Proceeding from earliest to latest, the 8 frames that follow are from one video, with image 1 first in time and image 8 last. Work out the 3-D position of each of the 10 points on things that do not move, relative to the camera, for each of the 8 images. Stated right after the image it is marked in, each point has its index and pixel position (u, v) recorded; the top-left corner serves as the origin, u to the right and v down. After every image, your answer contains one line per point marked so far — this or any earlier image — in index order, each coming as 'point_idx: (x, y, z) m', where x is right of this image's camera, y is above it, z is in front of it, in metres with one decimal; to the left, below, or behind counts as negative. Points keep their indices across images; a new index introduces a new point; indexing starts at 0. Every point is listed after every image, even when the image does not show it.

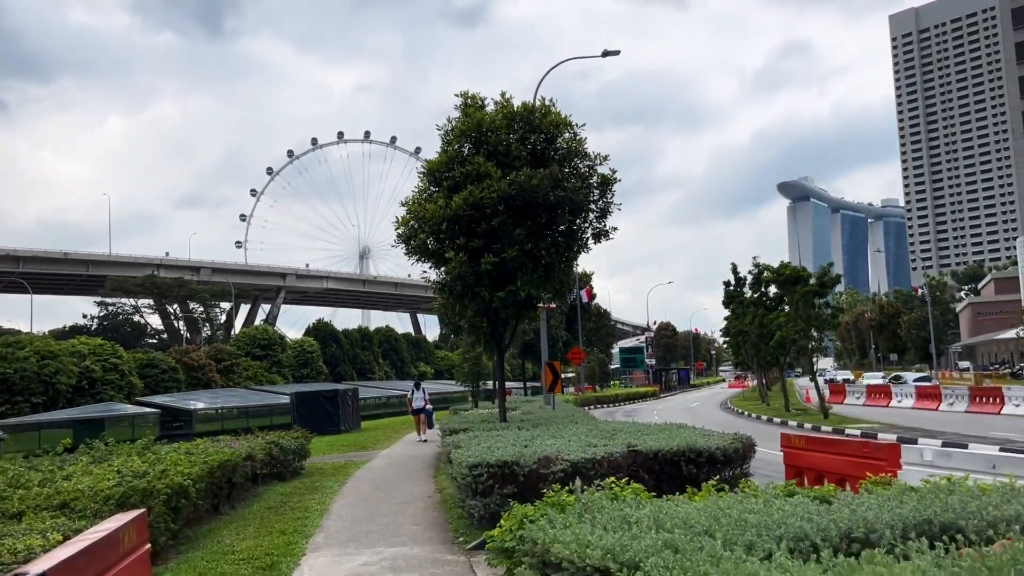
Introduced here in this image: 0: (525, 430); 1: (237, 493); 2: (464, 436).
0: (+0.2, -1.8, +10.8) m
1: (-3.7, -2.7, +11.4) m
2: (-0.6, -2.0, +11.3) m
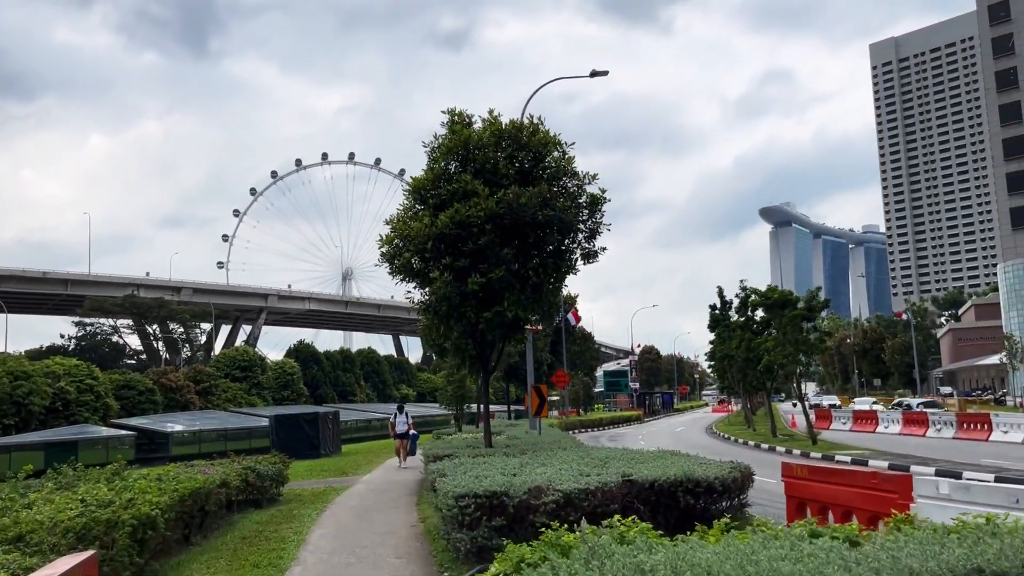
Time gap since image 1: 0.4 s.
0: (0.0, -2.1, +10.3) m
1: (-3.8, -3.0, +10.8) m
2: (-0.8, -2.2, +10.8) m
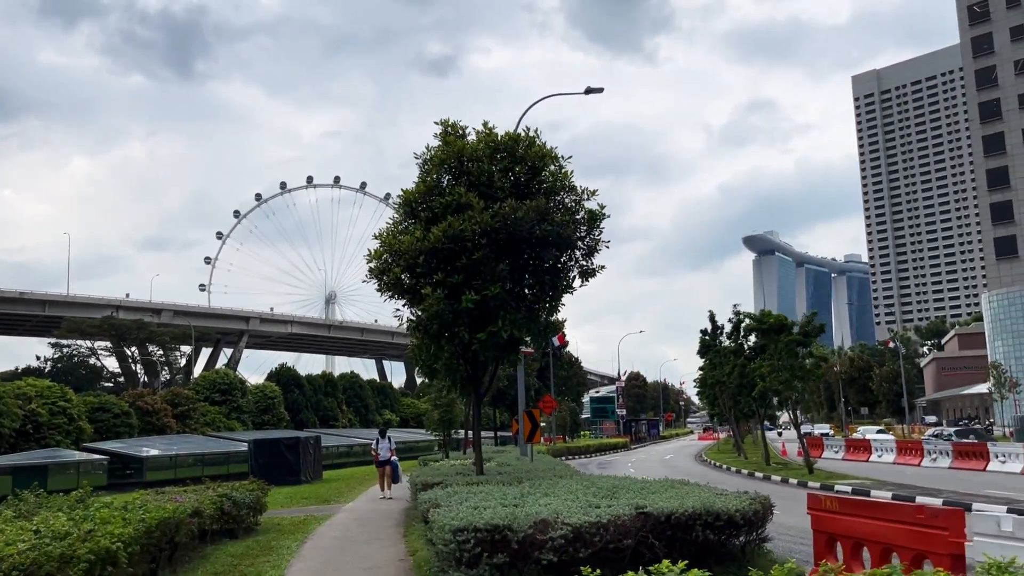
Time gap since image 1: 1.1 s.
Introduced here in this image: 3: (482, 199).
0: (0.0, -2.2, +9.6) m
1: (-3.9, -3.1, +10.0) m
2: (-0.8, -2.4, +10.1) m
3: (-0.5, +1.4, +13.5) m
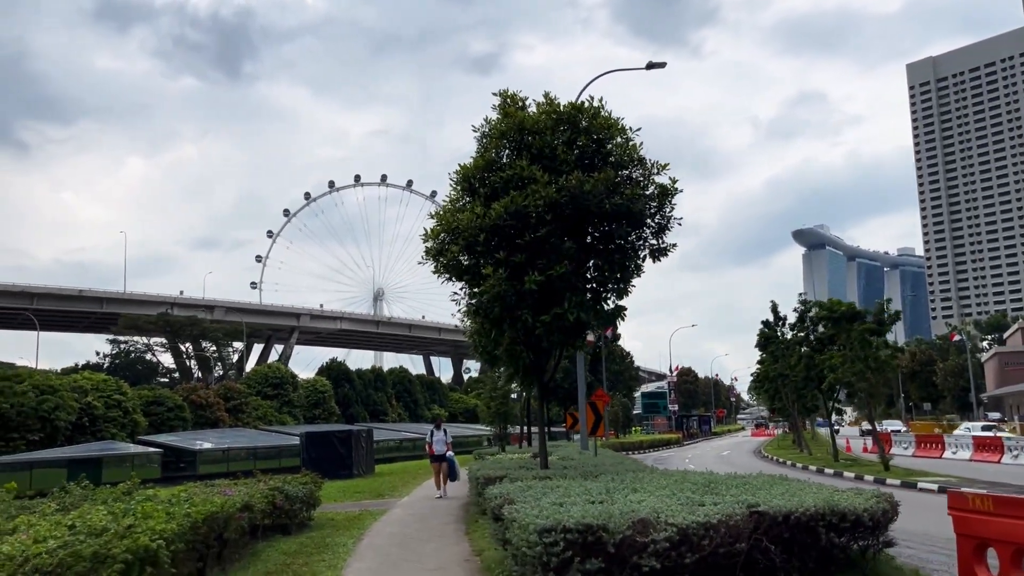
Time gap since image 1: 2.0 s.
0: (+0.8, -2.0, +8.7) m
1: (-3.1, -2.9, +9.3) m
2: (0.0, -2.1, +9.2) m
3: (+0.5, +1.7, +12.6) m
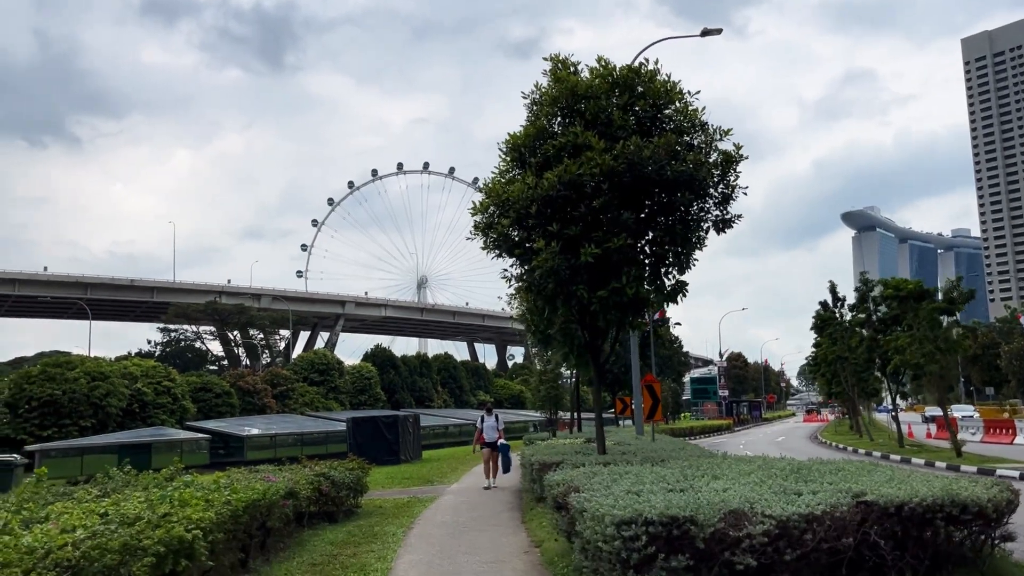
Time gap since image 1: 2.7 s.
0: (+1.3, -1.7, +7.9) m
1: (-2.4, -2.6, +8.7) m
2: (+0.6, -1.8, +8.5) m
3: (+1.2, +2.1, +11.8) m
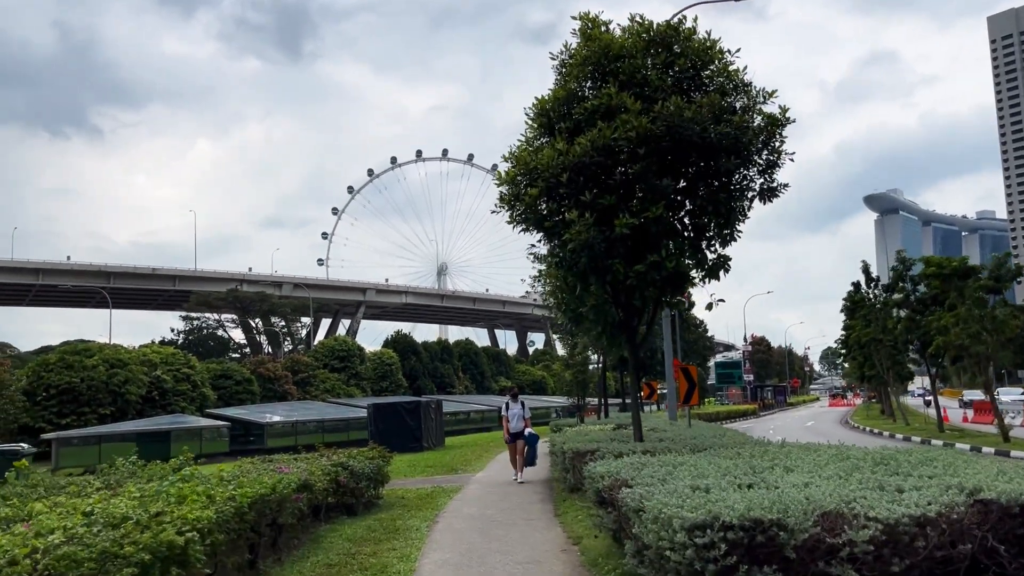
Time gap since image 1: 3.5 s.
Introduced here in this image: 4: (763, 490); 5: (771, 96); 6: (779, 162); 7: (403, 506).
0: (+1.6, -1.4, +7.1) m
1: (-2.1, -2.3, +8.0) m
2: (+0.9, -1.5, +7.6) m
3: (+1.6, +2.4, +10.9) m
4: (+1.3, -1.1, +4.6) m
5: (+3.7, +2.7, +12.0) m
6: (+3.7, +1.8, +11.9) m
7: (-1.4, -2.8, +11.1) m
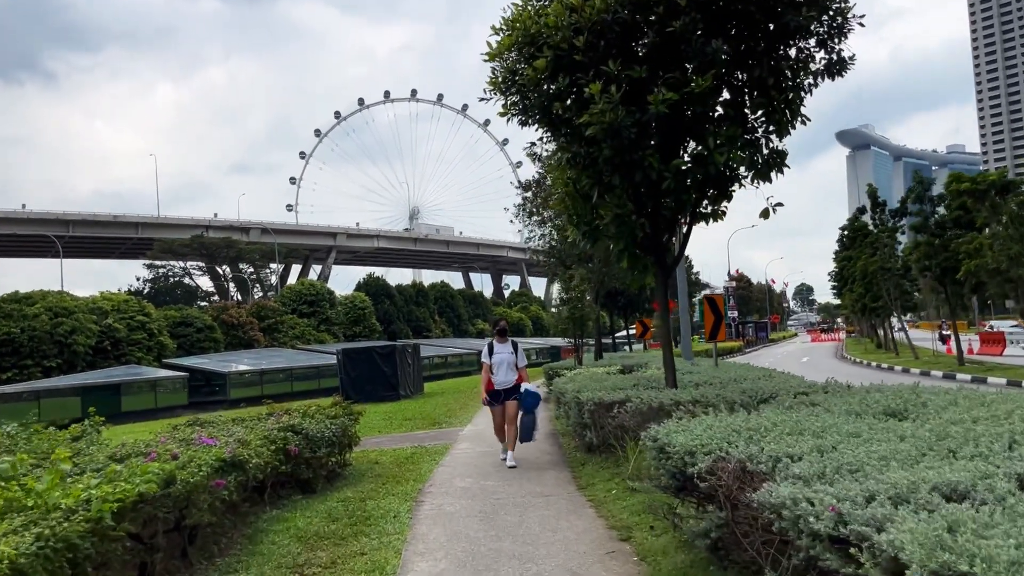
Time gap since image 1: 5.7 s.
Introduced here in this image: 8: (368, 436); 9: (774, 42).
0: (+1.8, -0.7, +4.6) m
1: (-2.0, -1.6, +5.5) m
2: (+1.0, -0.8, +5.2) m
3: (+1.5, +3.4, +8.2) m
4: (+1.6, -0.5, +2.2) m
5: (+3.6, +3.8, +9.4) m
6: (+3.6, +2.8, +9.3) m
7: (-1.4, -1.9, +8.7) m
8: (-2.1, -2.2, +12.7) m
9: (+2.6, +2.5, +8.4) m
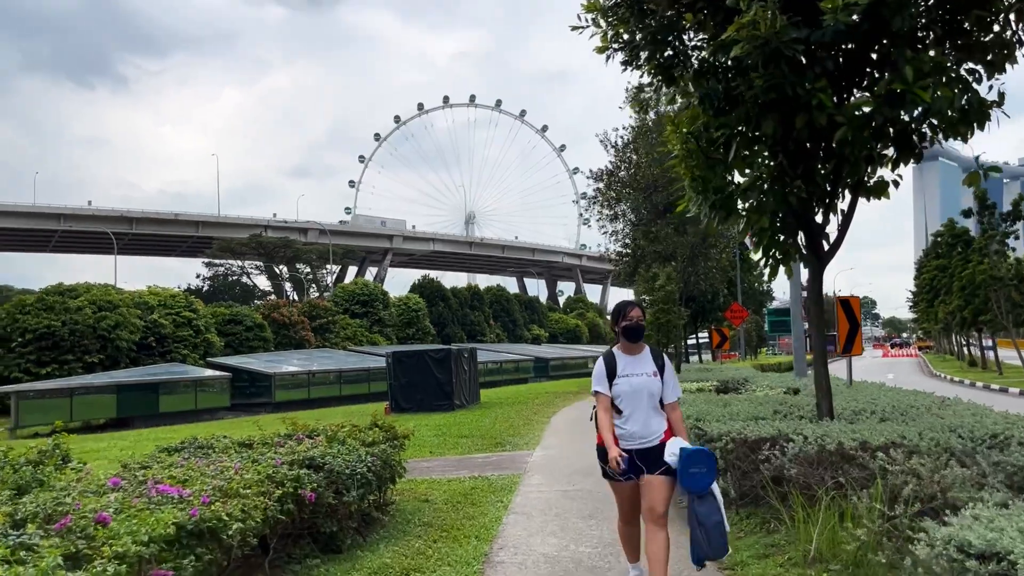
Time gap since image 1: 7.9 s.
0: (+2.3, -0.6, +2.2) m
1: (-1.4, -1.5, +3.3) m
2: (+1.6, -0.7, +2.8) m
3: (+2.4, +3.4, +5.8) m
4: (+1.9, -0.4, -0.2) m
5: (+4.4, +3.8, +6.8) m
6: (+4.5, +2.8, +6.7) m
7: (-0.7, -1.8, +6.4) m
8: (-1.1, -2.1, +10.4) m
9: (+3.4, +2.5, +5.9) m
